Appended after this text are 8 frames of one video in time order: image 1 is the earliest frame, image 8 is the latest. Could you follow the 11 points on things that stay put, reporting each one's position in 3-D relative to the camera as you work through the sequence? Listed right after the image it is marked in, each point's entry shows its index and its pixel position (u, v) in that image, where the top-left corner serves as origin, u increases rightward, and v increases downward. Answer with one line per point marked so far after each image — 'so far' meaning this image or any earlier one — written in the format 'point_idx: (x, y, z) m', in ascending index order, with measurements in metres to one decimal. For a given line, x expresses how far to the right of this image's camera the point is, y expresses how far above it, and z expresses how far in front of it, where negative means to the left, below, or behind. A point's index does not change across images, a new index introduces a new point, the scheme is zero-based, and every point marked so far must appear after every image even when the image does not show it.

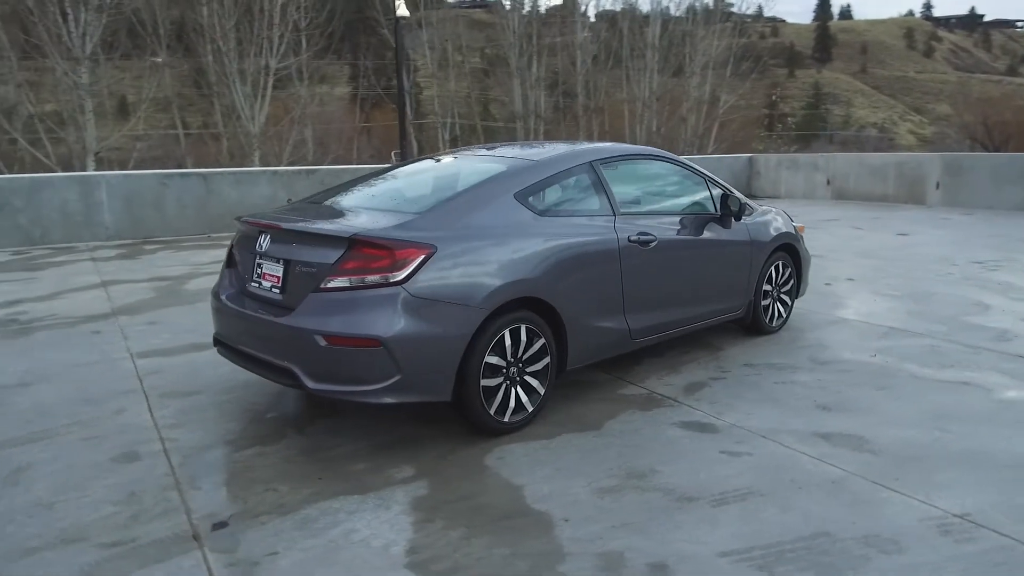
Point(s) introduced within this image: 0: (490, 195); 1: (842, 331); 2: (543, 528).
0: (-0.2, +0.6, +4.4) m
1: (+3.0, -0.4, +6.7) m
2: (+0.1, -1.1, +3.3) m
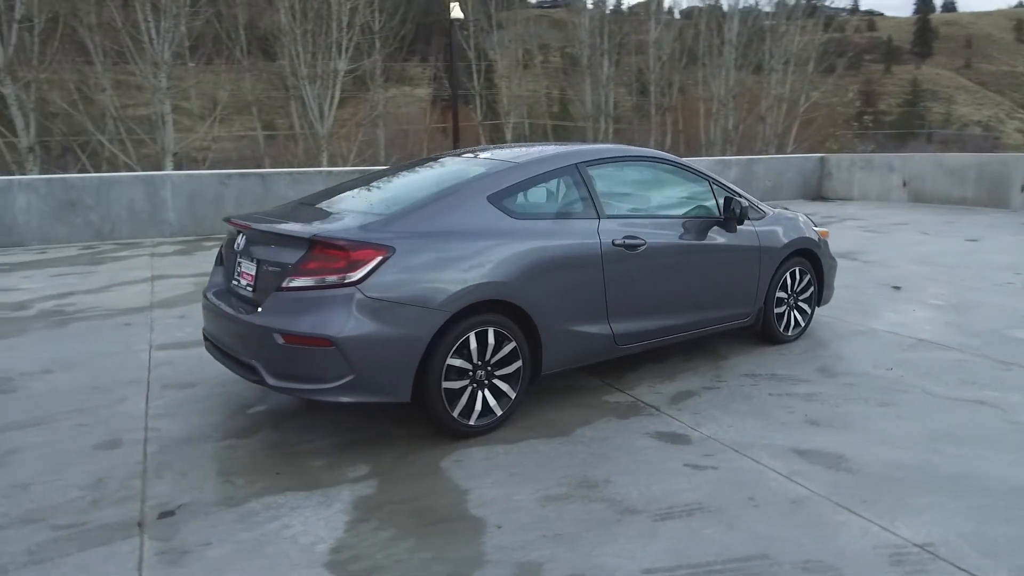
0: (-0.3, +0.5, +4.4) m
1: (+3.0, -0.5, +6.4) m
2: (-0.2, -1.1, +3.3) m
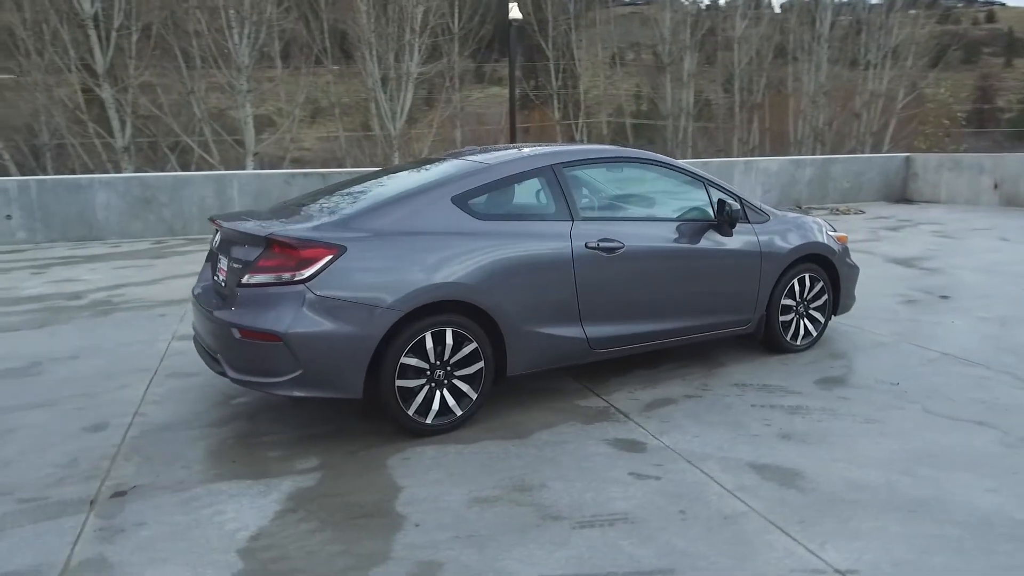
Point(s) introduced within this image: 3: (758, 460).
0: (-0.5, +0.5, +4.5) m
1: (+3.0, -0.5, +6.0) m
2: (-0.6, -1.1, +3.3) m
3: (+1.3, -0.9, +4.0) m
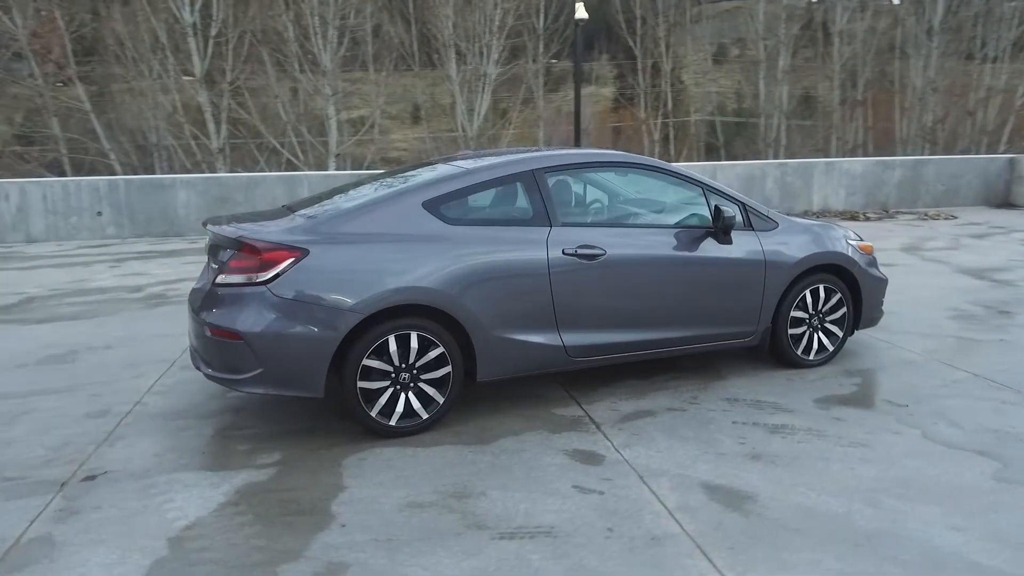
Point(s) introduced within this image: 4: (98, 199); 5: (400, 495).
0: (-0.7, +0.5, +4.5) m
1: (+3.0, -0.7, +5.6) m
2: (-0.9, -1.1, +3.4) m
3: (+1.0, -1.0, +3.9) m
4: (-7.4, +1.6, +13.4) m
5: (-0.6, -1.0, +3.7) m
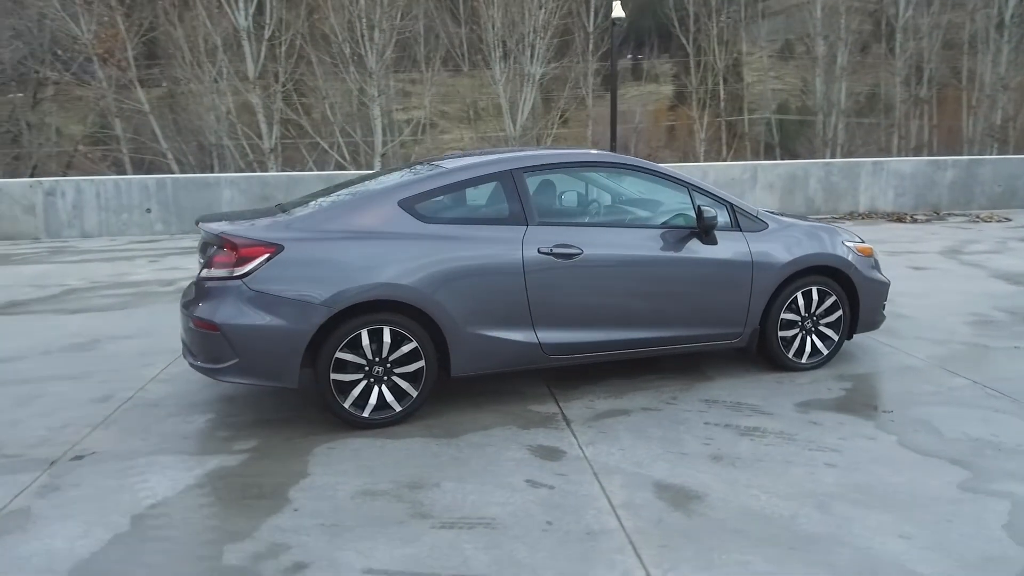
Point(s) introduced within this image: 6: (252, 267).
0: (-0.9, +0.5, +4.7) m
1: (+2.9, -0.7, +5.5) m
2: (-1.2, -1.1, +3.6) m
3: (+0.8, -1.0, +3.9) m
4: (-6.9, +1.7, +14.1) m
5: (-0.8, -1.0, +3.9) m
6: (-1.5, +0.1, +4.3) m
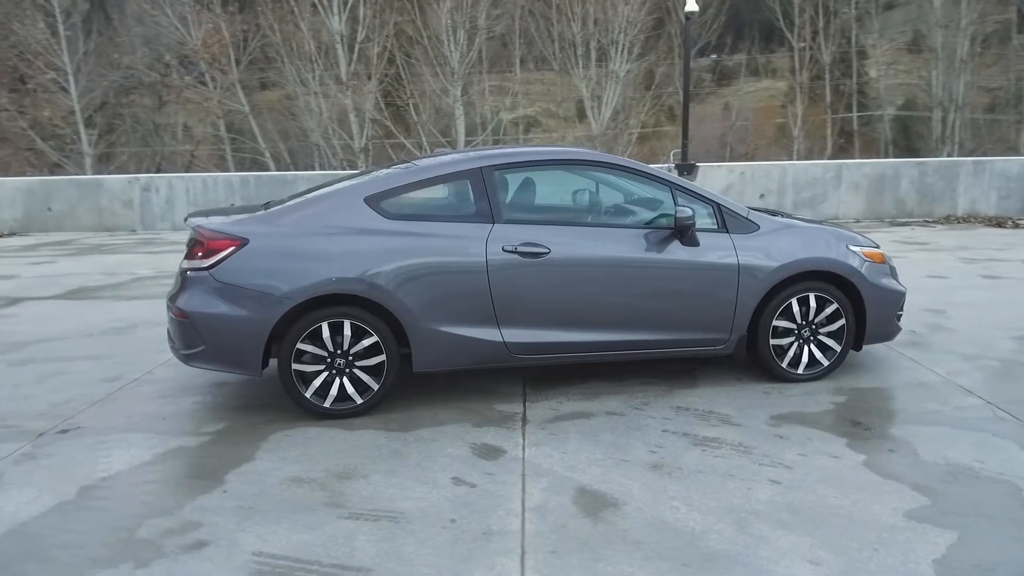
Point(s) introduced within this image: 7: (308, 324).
0: (-1.1, +0.6, +4.8) m
1: (+2.7, -0.7, +5.1) m
2: (-1.6, -1.0, +3.8) m
3: (+0.4, -1.0, +3.8) m
4: (-5.6, +1.9, +14.9) m
5: (-1.2, -1.0, +4.0) m
6: (-1.8, +0.2, +4.5) m
7: (-1.3, -0.2, +4.6) m
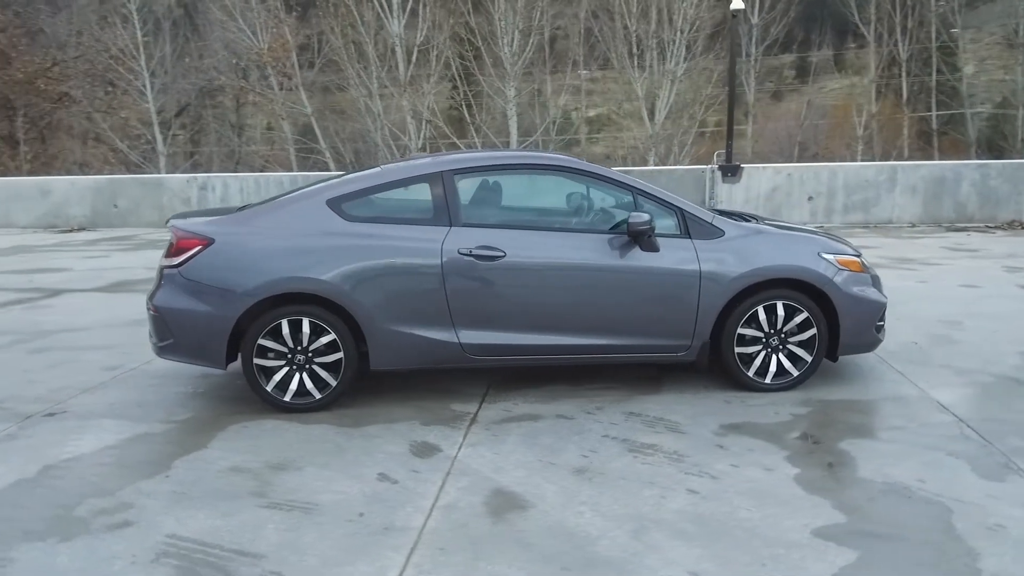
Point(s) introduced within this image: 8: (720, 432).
0: (-1.4, +0.6, +5.0) m
1: (+2.4, -0.8, +4.9) m
2: (-2.0, -1.0, +4.0) m
3: (0.0, -1.0, +3.8) m
4: (-4.9, +2.0, +15.6) m
5: (-1.6, -1.0, +4.2) m
6: (-2.1, +0.2, +4.8) m
7: (-1.6, -0.2, +4.8) m
8: (+1.3, -0.9, +4.5) m
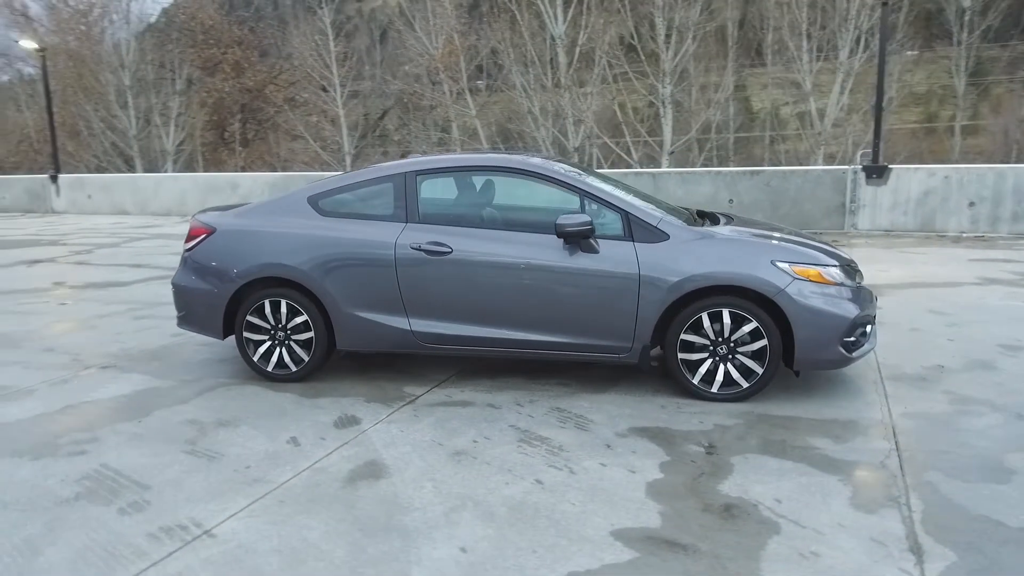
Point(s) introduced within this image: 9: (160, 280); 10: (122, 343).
0: (-1.6, +0.7, +5.7) m
1: (+1.9, -0.9, +4.6) m
2: (-2.6, -0.9, +5.0) m
3: (-0.7, -1.0, +4.2) m
4: (-2.1, +2.2, +16.8) m
5: (-2.1, -0.9, +5.0) m
6: (-2.4, +0.3, +5.7) m
7: (-1.9, -0.1, +5.6) m
8: (+0.7, -0.9, +4.5) m
9: (-4.8, +0.1, +10.1) m
10: (-3.6, -0.5, +6.9) m
